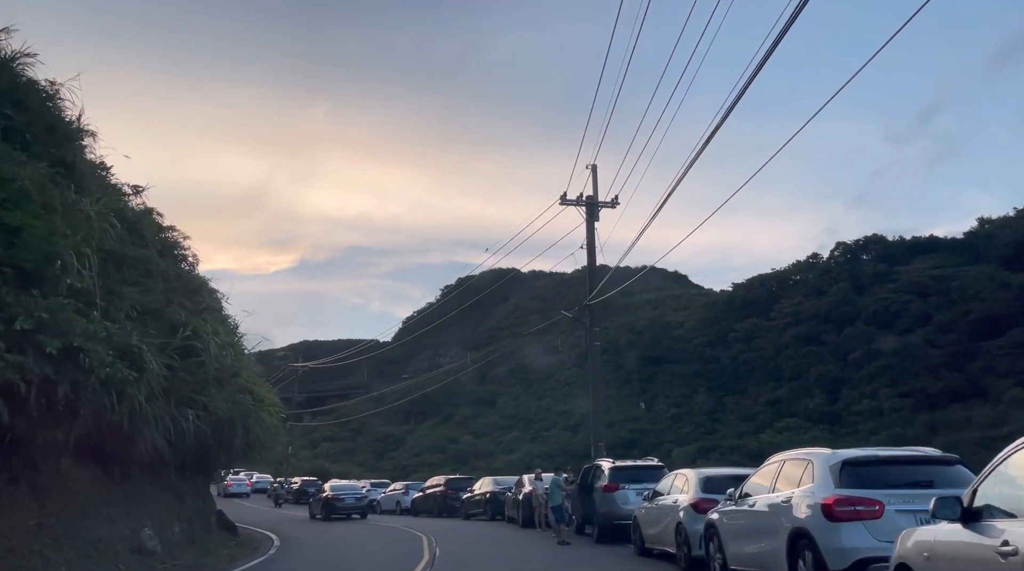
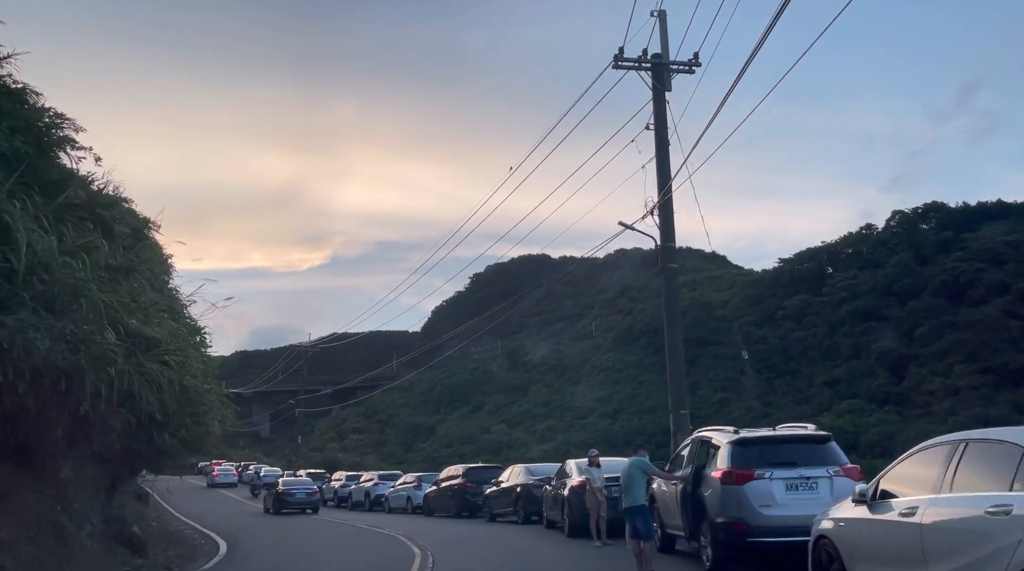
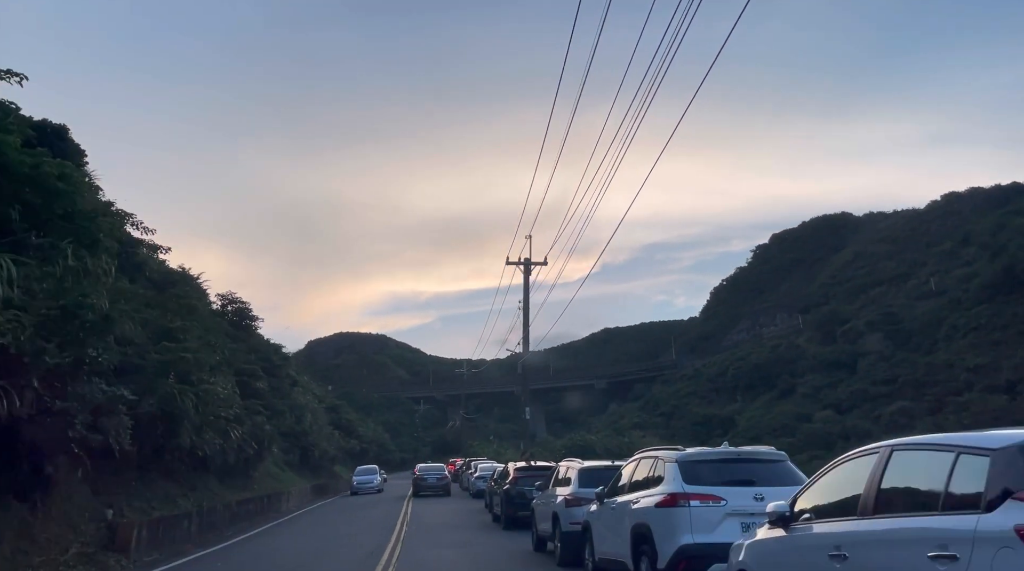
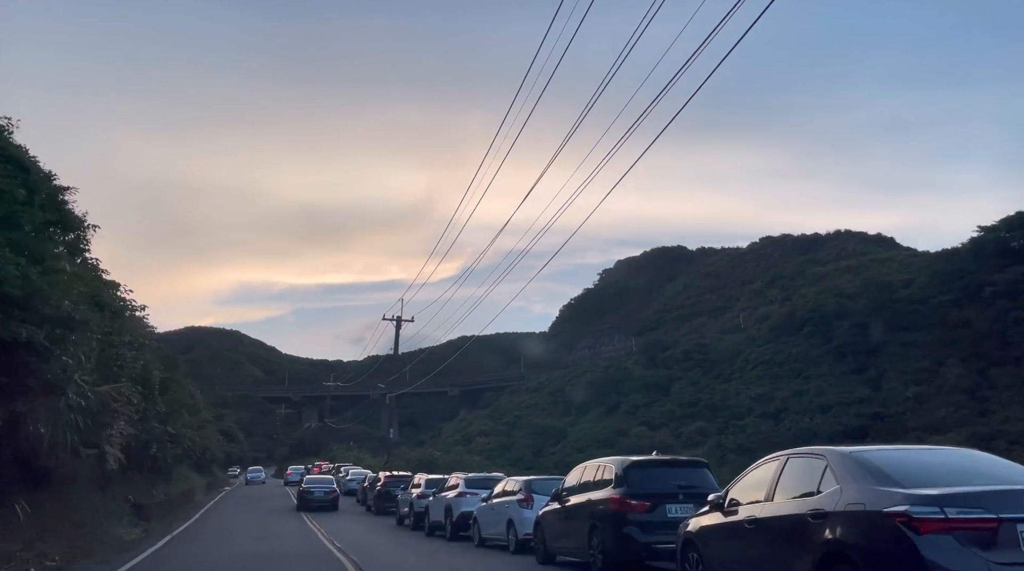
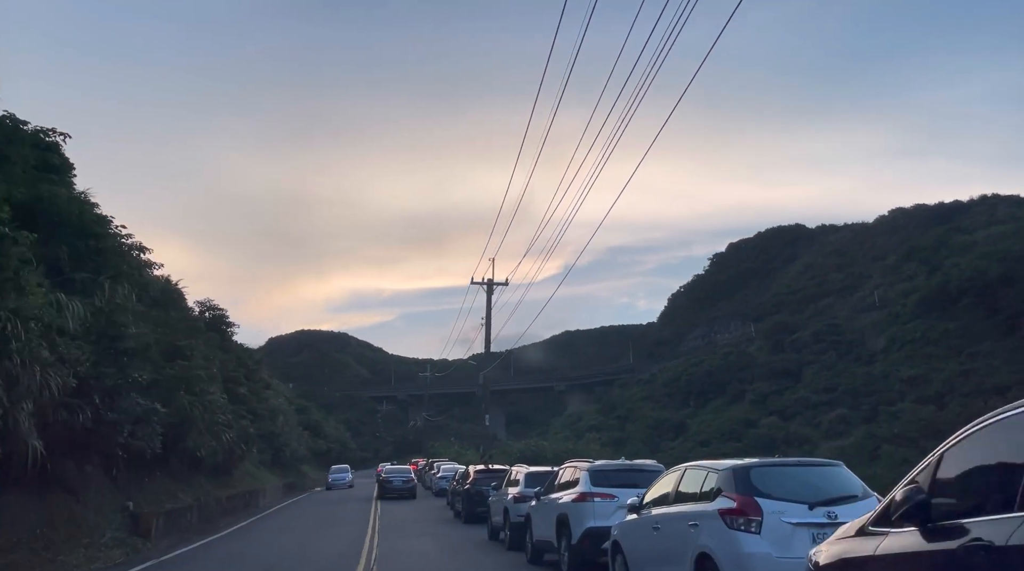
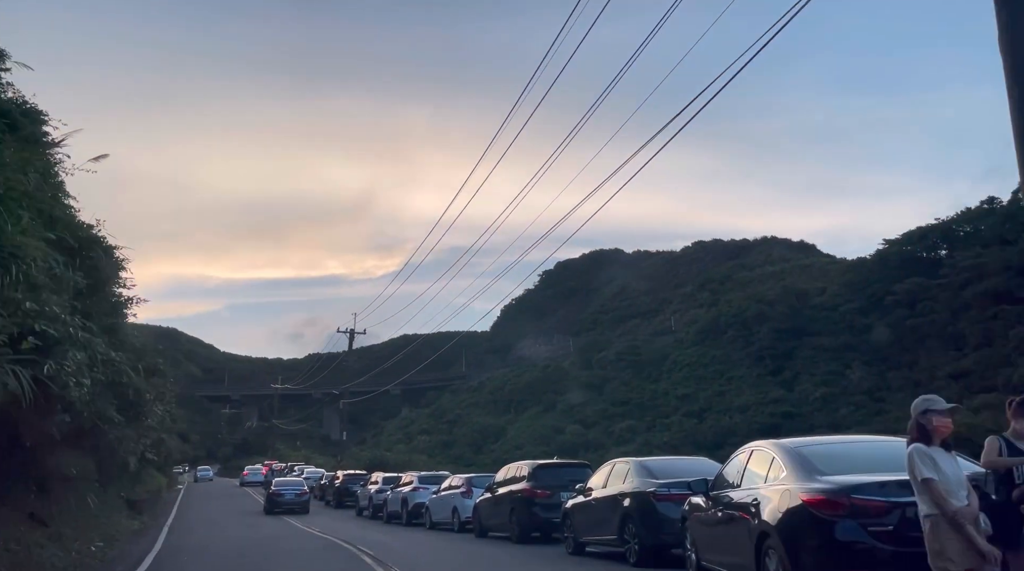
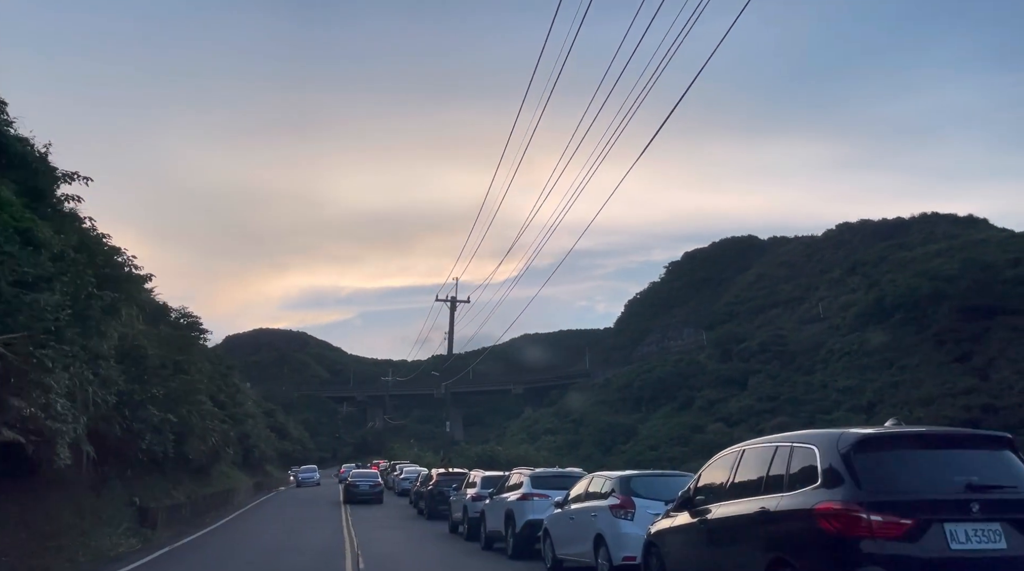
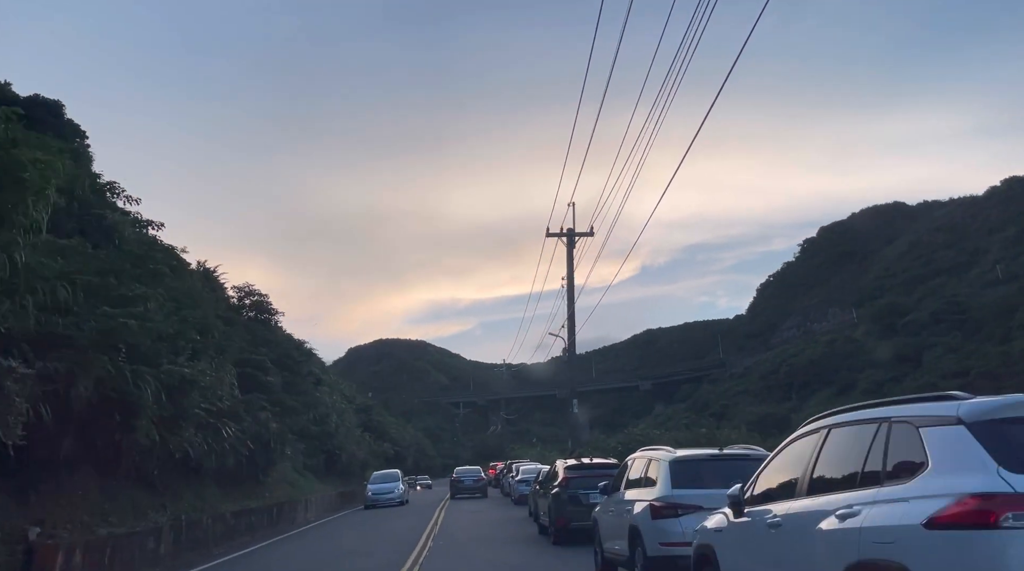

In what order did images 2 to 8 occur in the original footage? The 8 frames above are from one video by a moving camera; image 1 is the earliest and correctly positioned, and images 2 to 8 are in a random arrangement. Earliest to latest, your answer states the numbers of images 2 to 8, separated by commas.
2, 6, 4, 7, 5, 3, 8
